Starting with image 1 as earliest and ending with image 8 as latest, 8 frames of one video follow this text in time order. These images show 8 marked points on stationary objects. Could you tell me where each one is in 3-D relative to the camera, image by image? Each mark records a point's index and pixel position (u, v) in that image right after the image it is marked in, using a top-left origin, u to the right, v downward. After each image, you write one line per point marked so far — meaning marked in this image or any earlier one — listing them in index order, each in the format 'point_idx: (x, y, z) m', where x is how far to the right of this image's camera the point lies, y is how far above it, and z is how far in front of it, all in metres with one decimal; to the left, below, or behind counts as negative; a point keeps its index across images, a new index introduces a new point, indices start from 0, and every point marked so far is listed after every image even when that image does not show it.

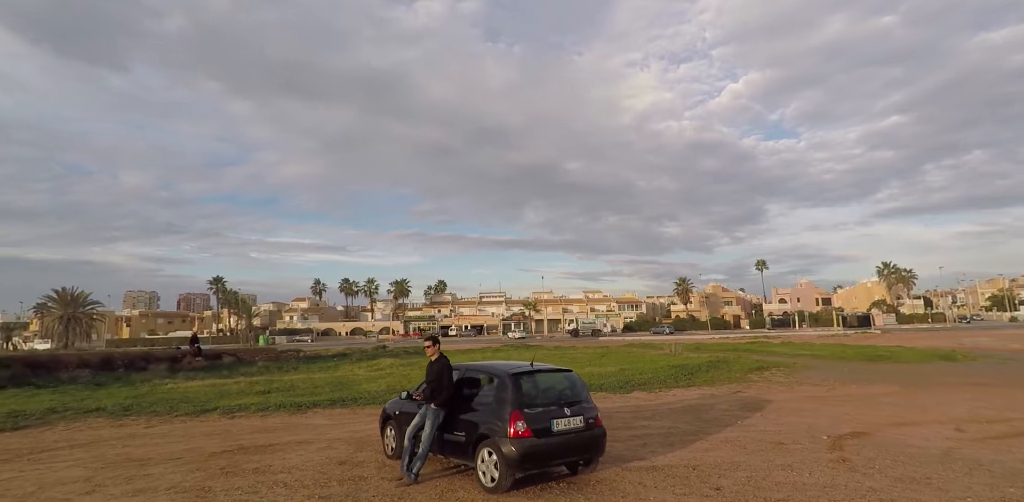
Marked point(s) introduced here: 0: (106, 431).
0: (-6.9, -3.1, +8.5) m
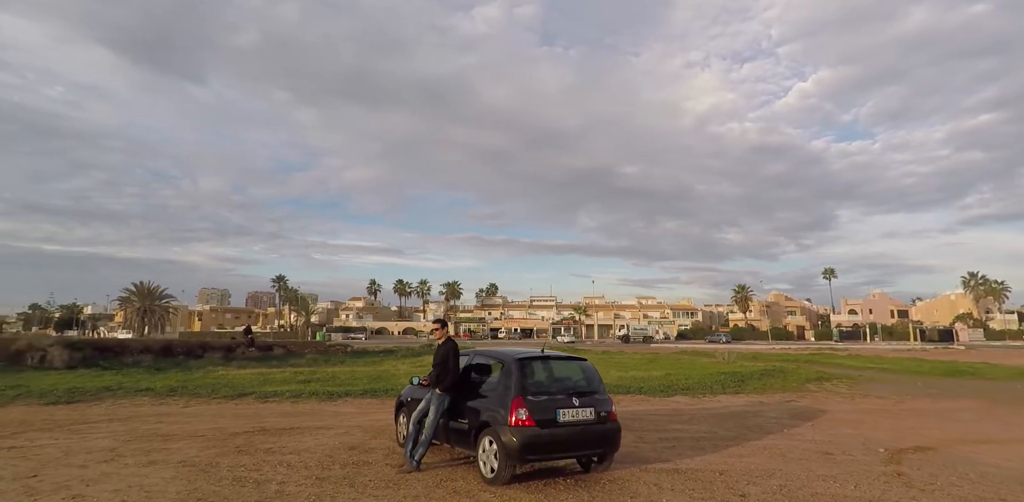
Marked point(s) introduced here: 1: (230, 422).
0: (-6.5, -2.8, +8.9) m
1: (-4.4, -2.7, +7.8) m
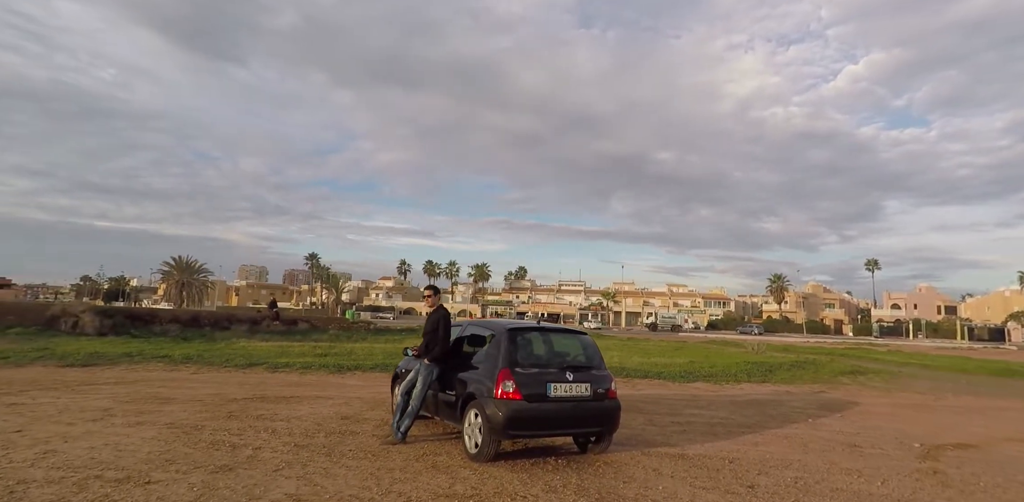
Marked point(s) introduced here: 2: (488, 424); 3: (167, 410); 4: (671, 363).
0: (-6.4, -2.2, +9.0) m
1: (-4.3, -2.1, +7.8) m
2: (-0.2, -1.4, +4.0) m
3: (-4.1, -1.9, +6.0) m
4: (+5.2, -3.7, +16.5) m
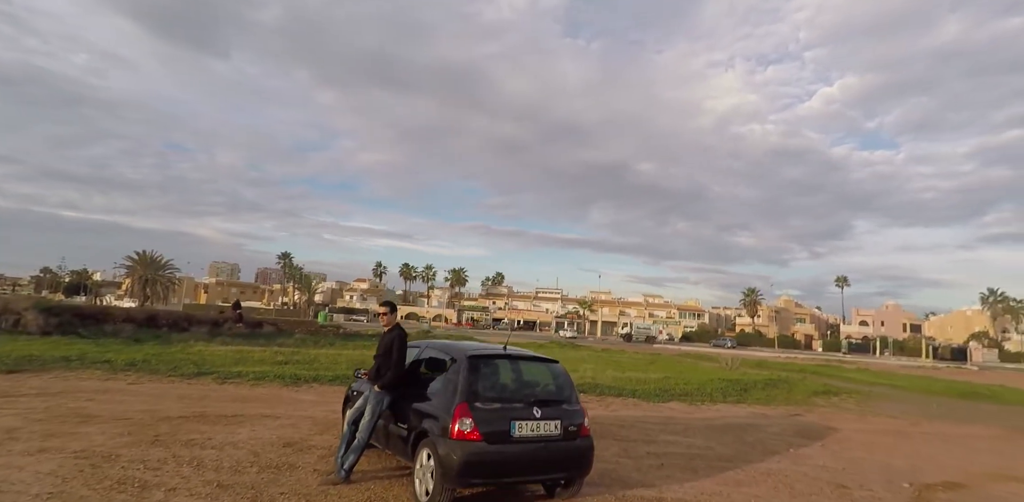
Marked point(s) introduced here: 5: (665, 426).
0: (-6.9, -2.1, +8.2) m
1: (-4.8, -2.1, +7.1) m
2: (-0.5, -1.5, +3.5) m
3: (-4.5, -1.9, +5.3) m
4: (+4.3, -4.1, +16.2) m
5: (+2.5, -2.9, +8.4) m
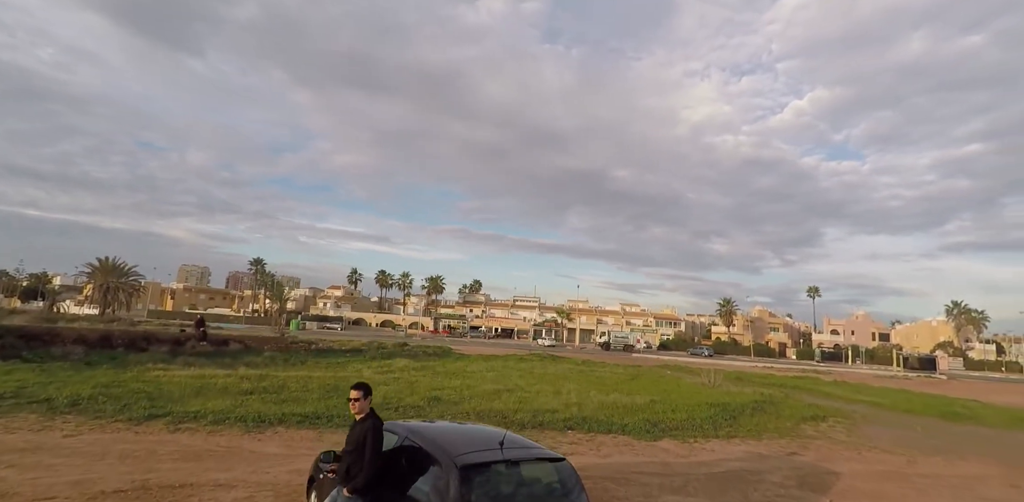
0: (-7.1, -2.6, +7.2) m
1: (-4.9, -2.7, +6.1) m
2: (-0.5, -2.0, +2.8) m
3: (-4.6, -2.4, +4.4) m
4: (+3.8, -4.8, +15.7) m
5: (+2.3, -3.5, +7.8) m
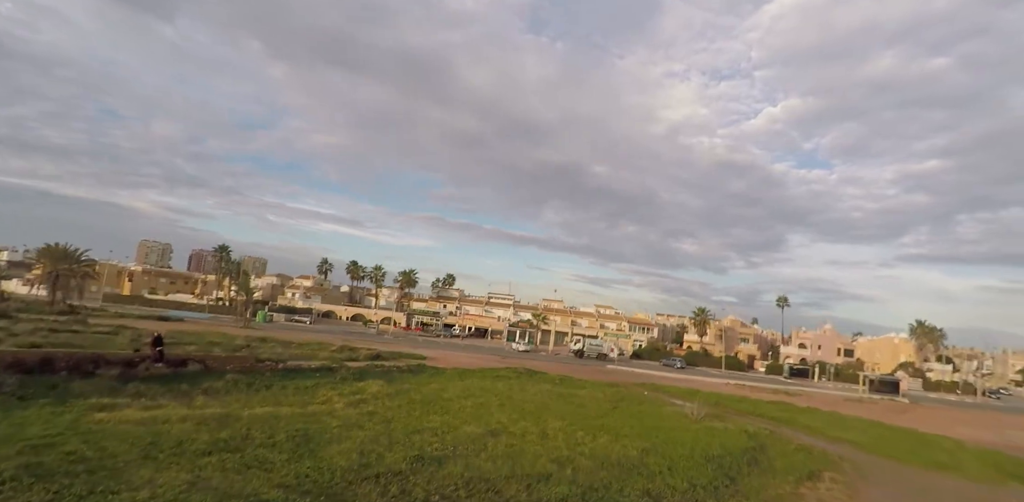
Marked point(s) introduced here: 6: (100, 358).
0: (-7.0, -3.7, +5.7) m
1: (-4.8, -3.8, +4.8) m
2: (-0.1, -3.5, +1.7) m
3: (-4.3, -3.6, +3.1) m
4: (+3.3, -6.2, +14.8) m
5: (+2.3, -5.0, +6.8) m
6: (-14.6, -3.8, +17.9) m
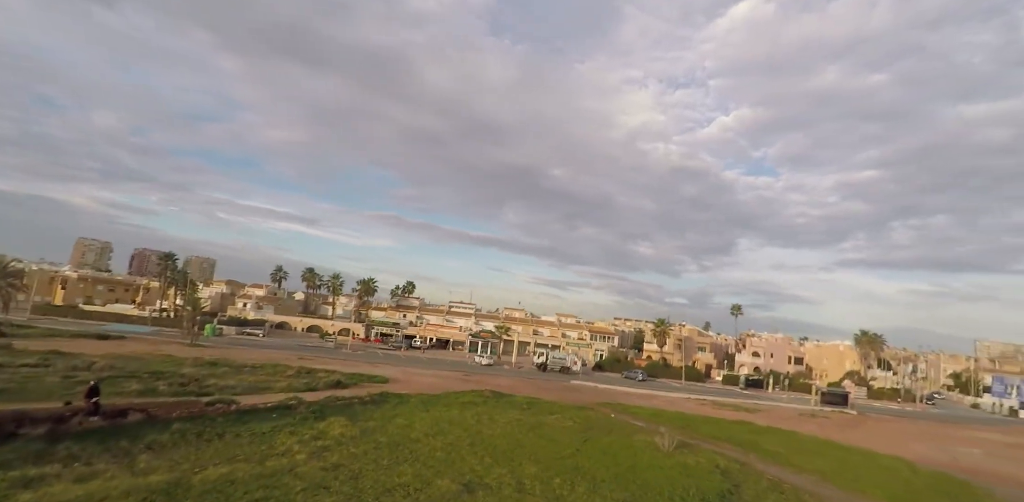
0: (-6.8, -5.1, +4.4) m
1: (-4.6, -5.3, +3.7) m
2: (+0.3, -5.0, +0.9) m
3: (-4.0, -5.1, +2.0) m
4: (+2.7, -7.7, +14.3) m
5: (+2.3, -6.5, +6.2) m
6: (-15.4, -5.2, +15.9) m
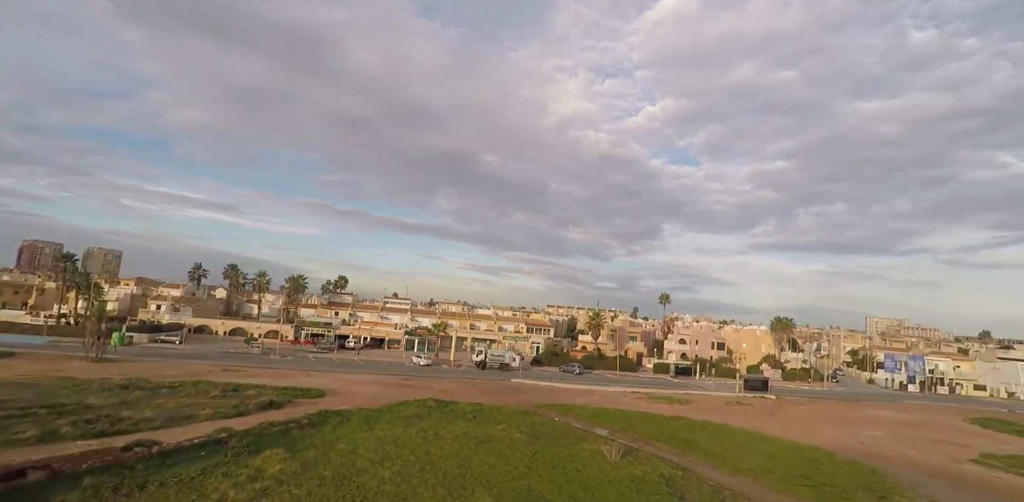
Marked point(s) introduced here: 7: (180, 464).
0: (-6.6, -6.5, +3.2) m
1: (-4.3, -6.6, +2.7) m
2: (+0.9, -6.4, +0.6) m
3: (-3.5, -6.5, +1.1) m
4: (+1.5, -8.8, +14.2) m
5: (+2.2, -7.8, +6.2) m
6: (-16.6, -6.4, +13.5) m
7: (-12.6, -8.1, +19.2) m
